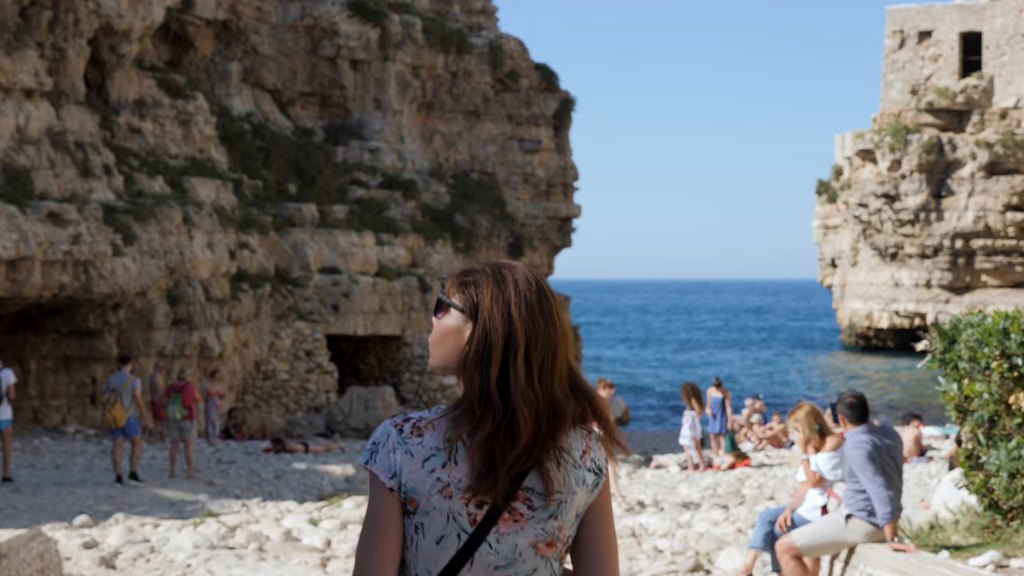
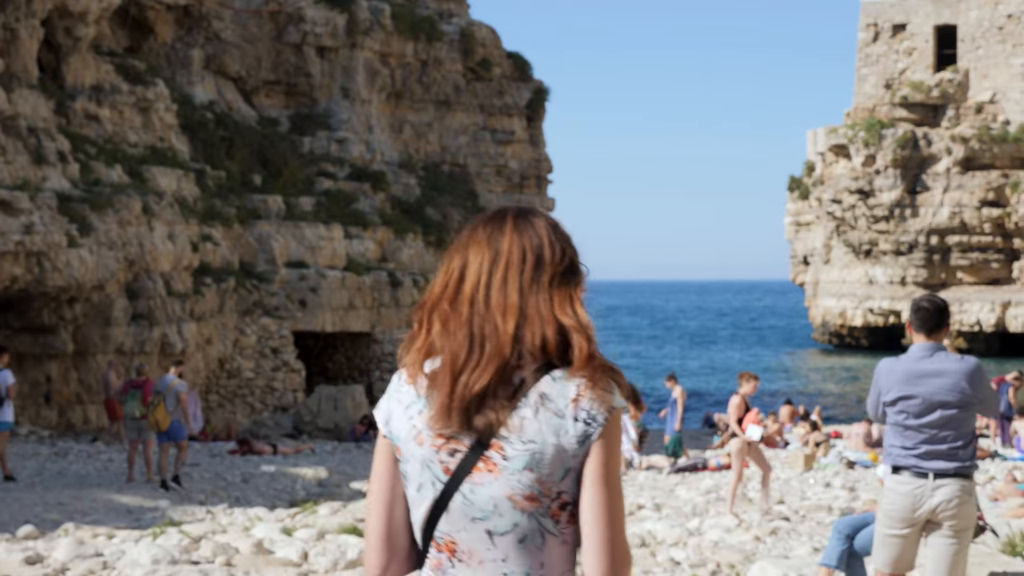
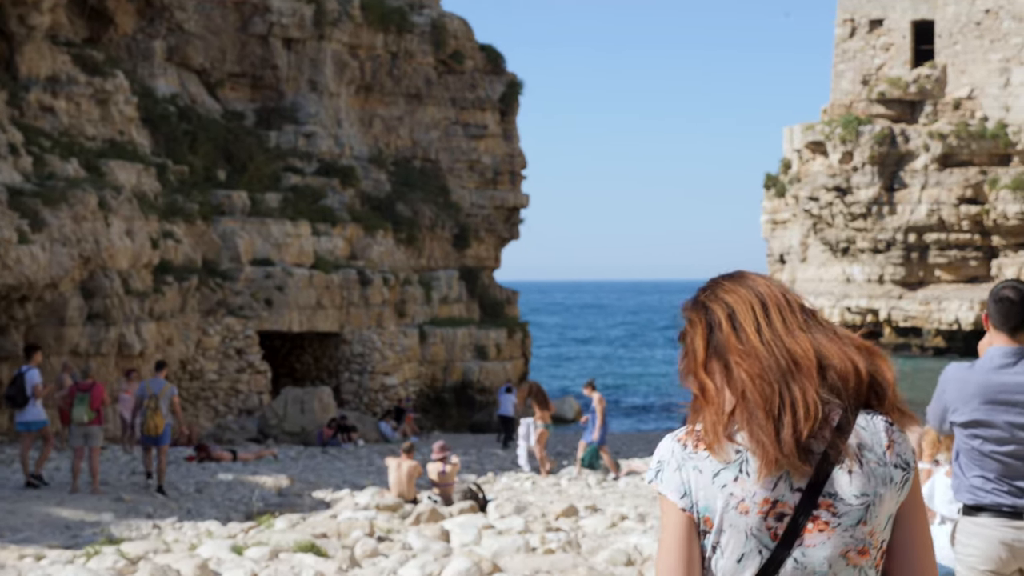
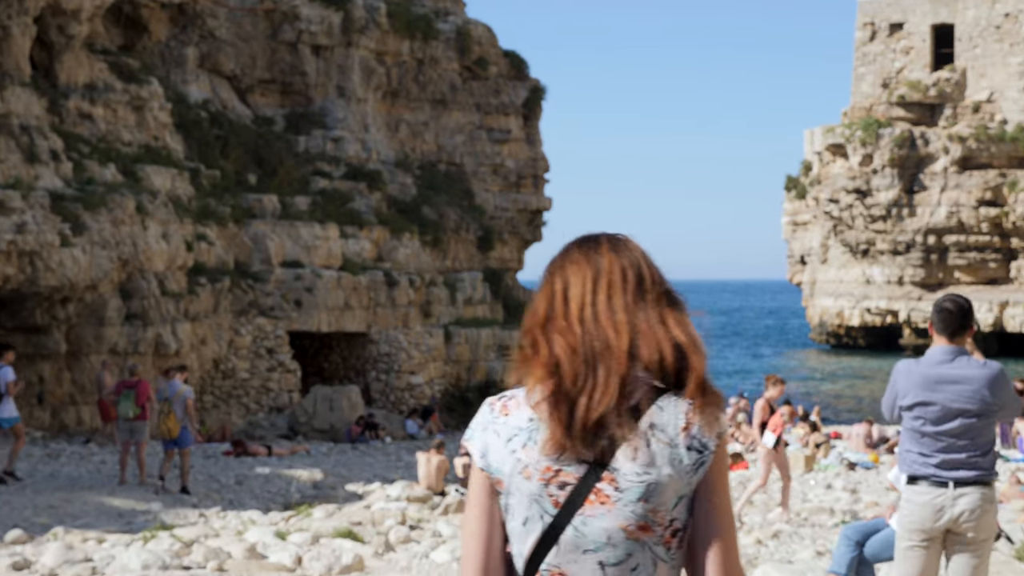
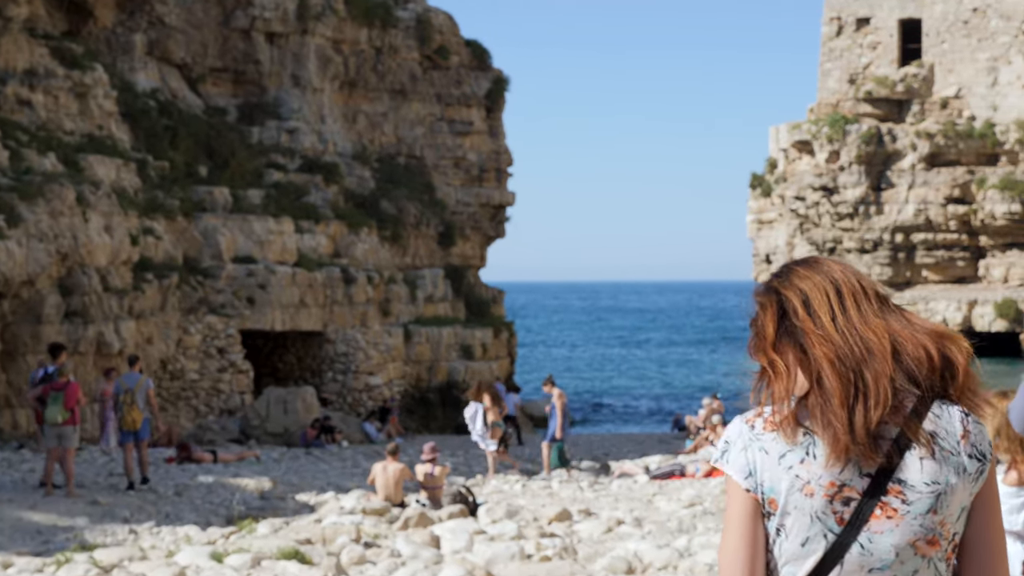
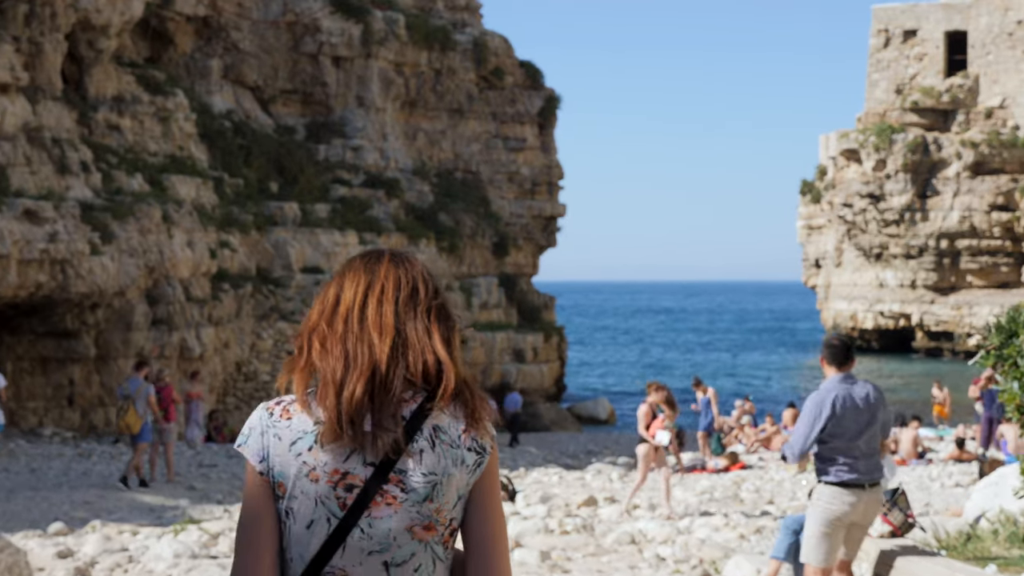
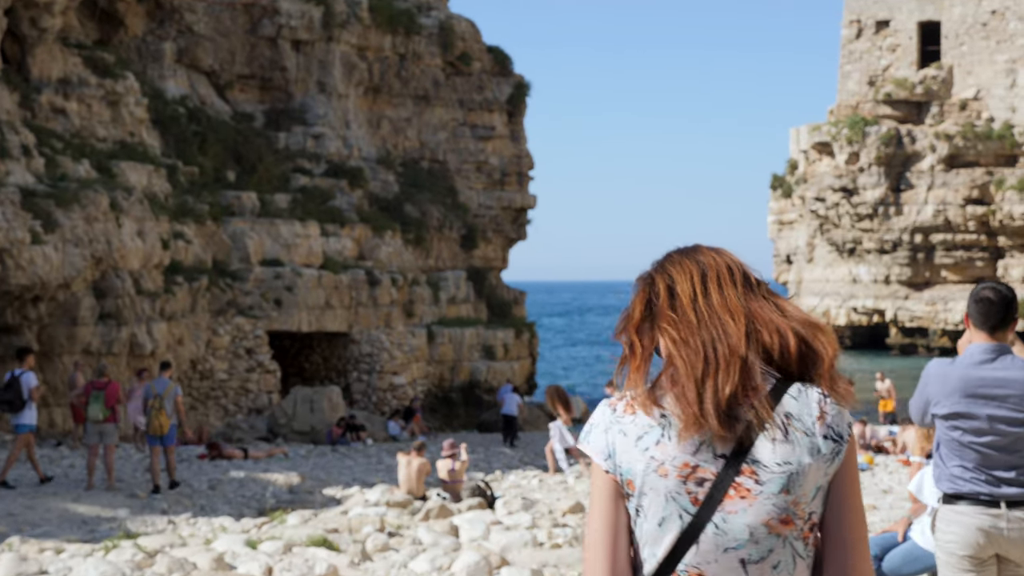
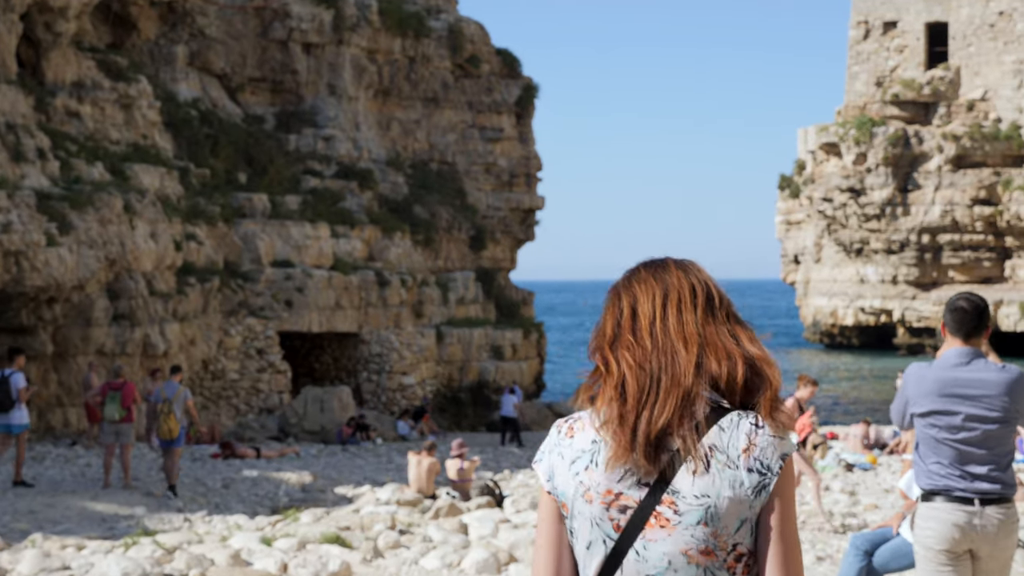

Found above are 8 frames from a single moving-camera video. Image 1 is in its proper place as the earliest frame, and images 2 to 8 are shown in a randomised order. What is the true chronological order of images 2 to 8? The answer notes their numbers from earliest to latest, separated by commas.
6, 2, 4, 8, 7, 3, 5
